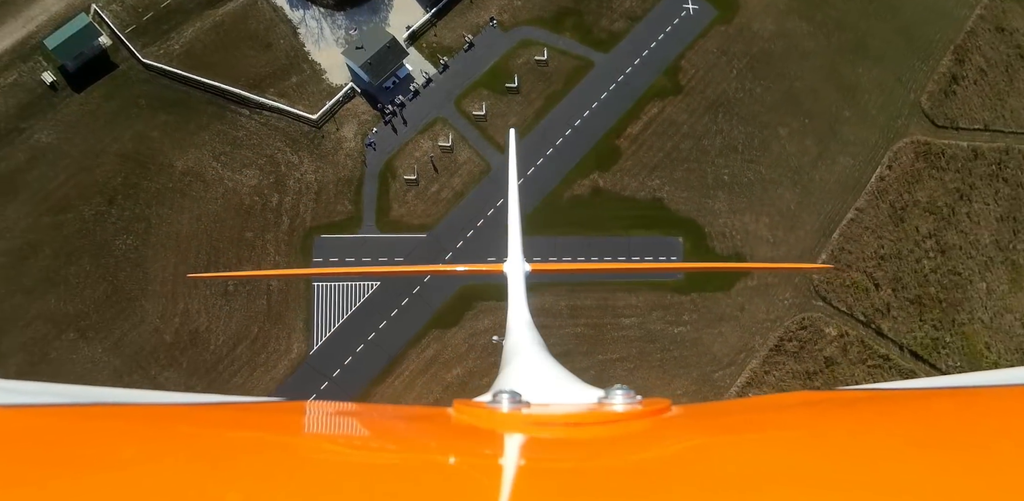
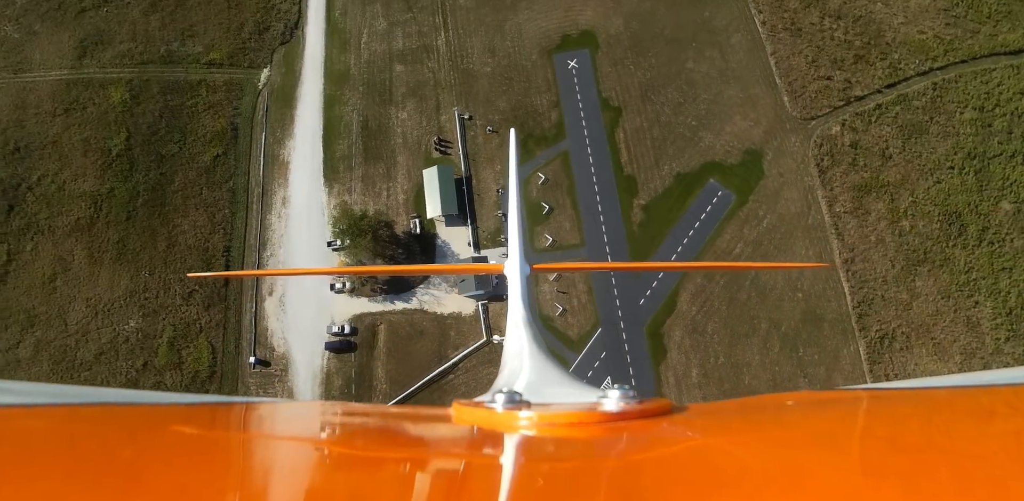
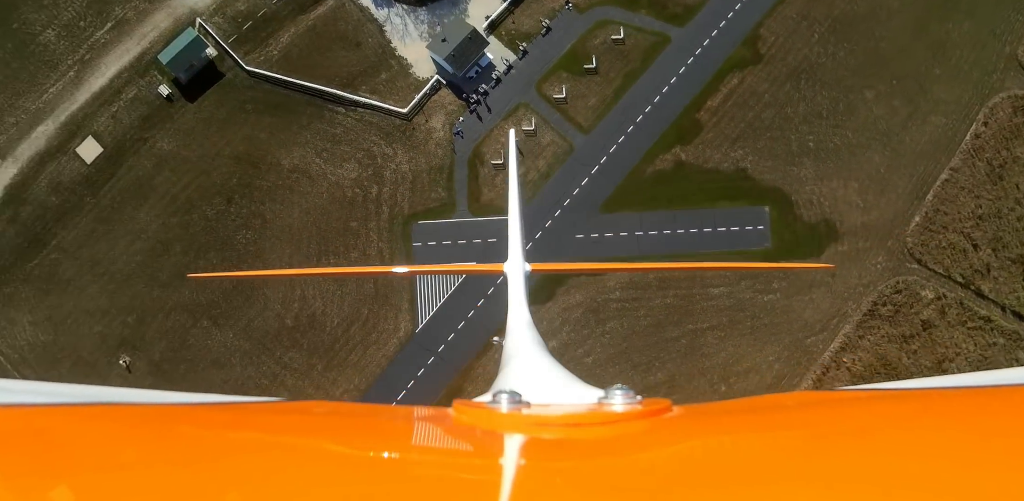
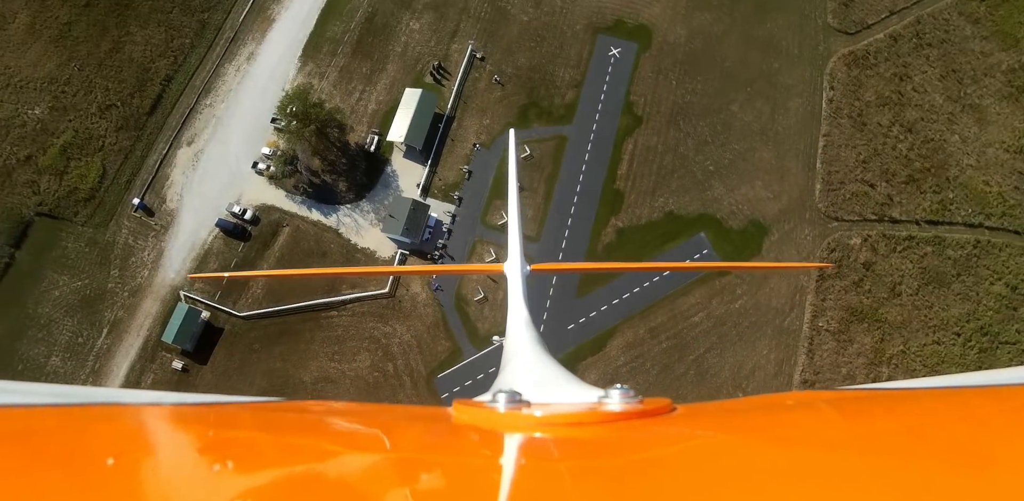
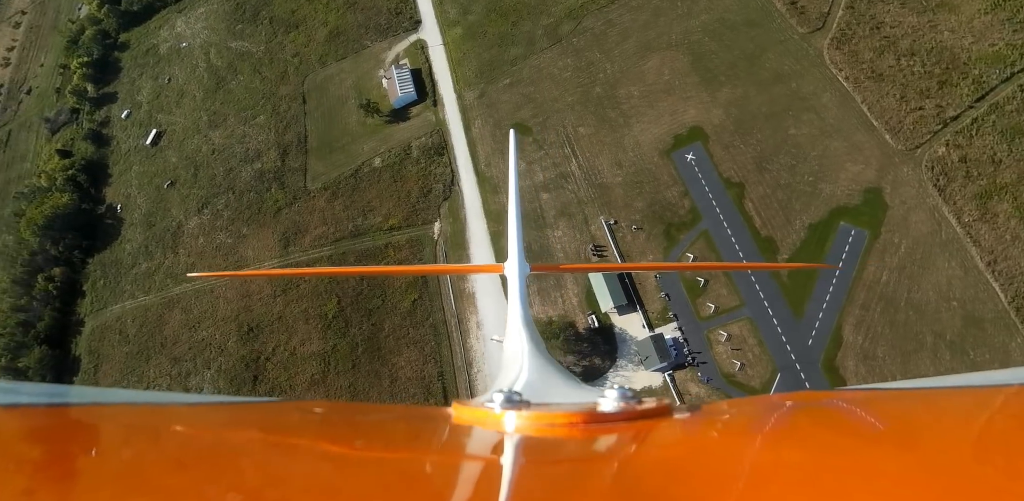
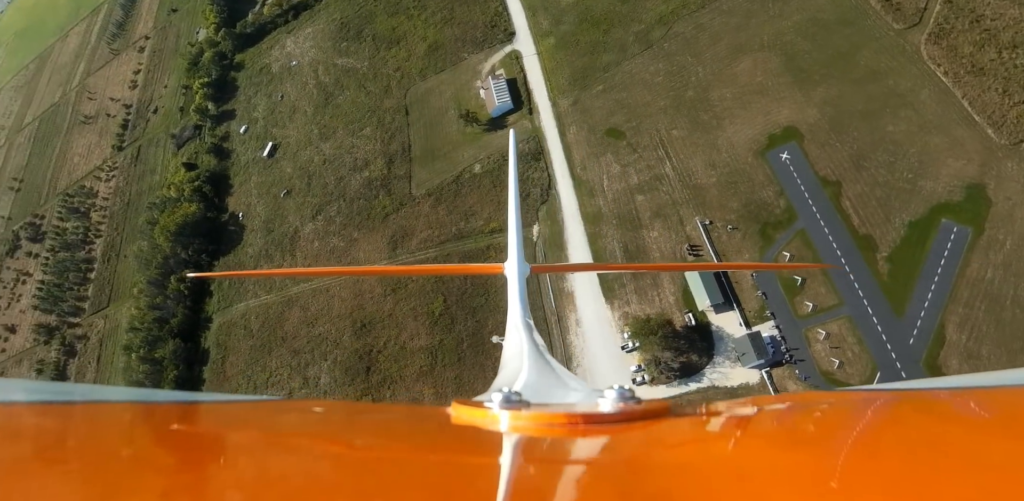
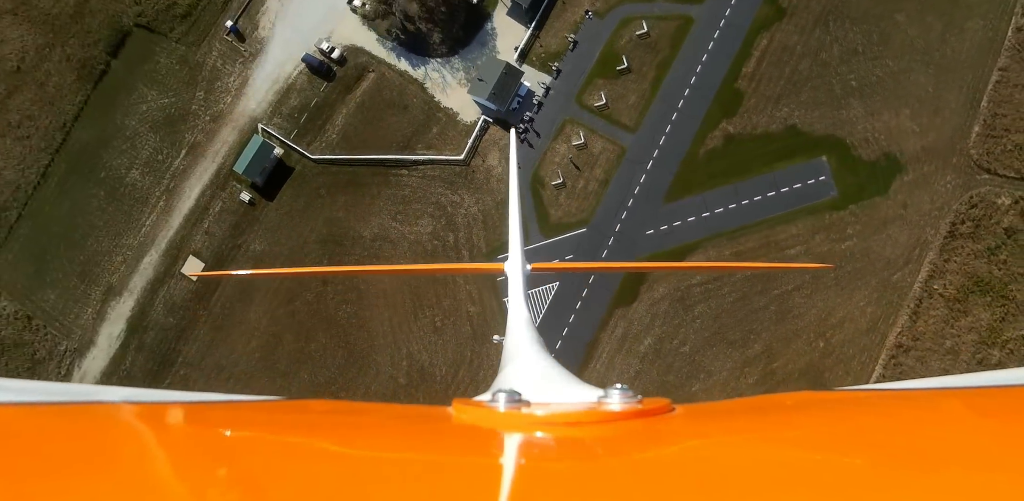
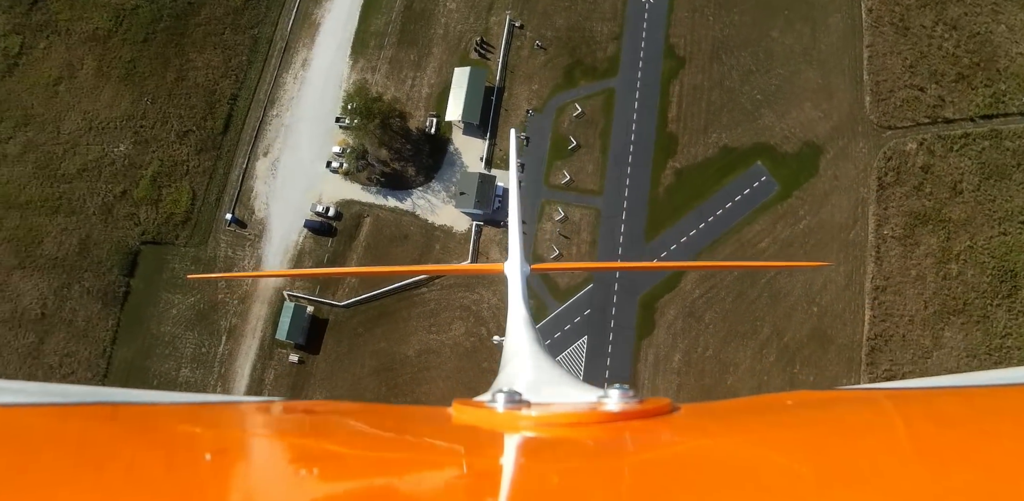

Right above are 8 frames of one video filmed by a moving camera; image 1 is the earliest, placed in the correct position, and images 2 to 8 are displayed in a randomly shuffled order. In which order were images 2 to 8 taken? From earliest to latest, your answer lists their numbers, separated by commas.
3, 7, 4, 8, 2, 5, 6
